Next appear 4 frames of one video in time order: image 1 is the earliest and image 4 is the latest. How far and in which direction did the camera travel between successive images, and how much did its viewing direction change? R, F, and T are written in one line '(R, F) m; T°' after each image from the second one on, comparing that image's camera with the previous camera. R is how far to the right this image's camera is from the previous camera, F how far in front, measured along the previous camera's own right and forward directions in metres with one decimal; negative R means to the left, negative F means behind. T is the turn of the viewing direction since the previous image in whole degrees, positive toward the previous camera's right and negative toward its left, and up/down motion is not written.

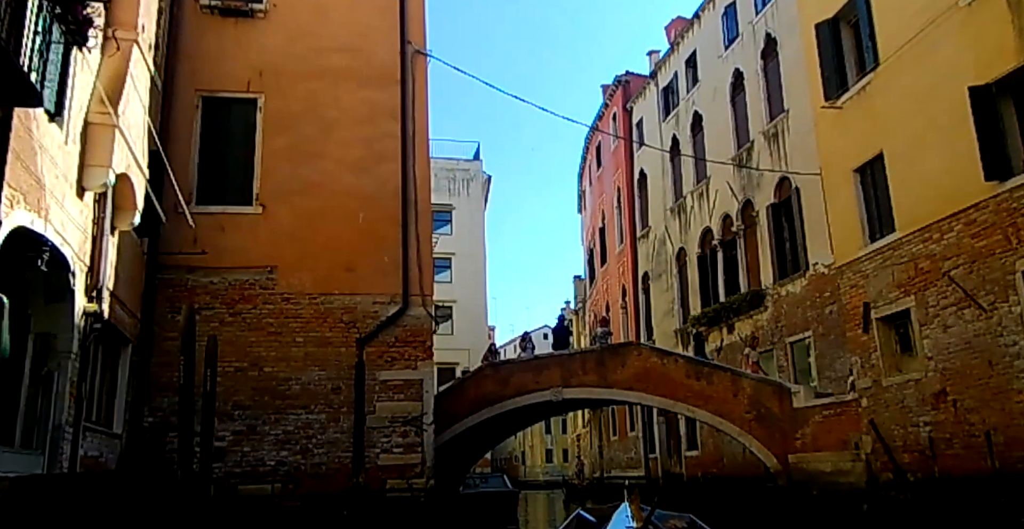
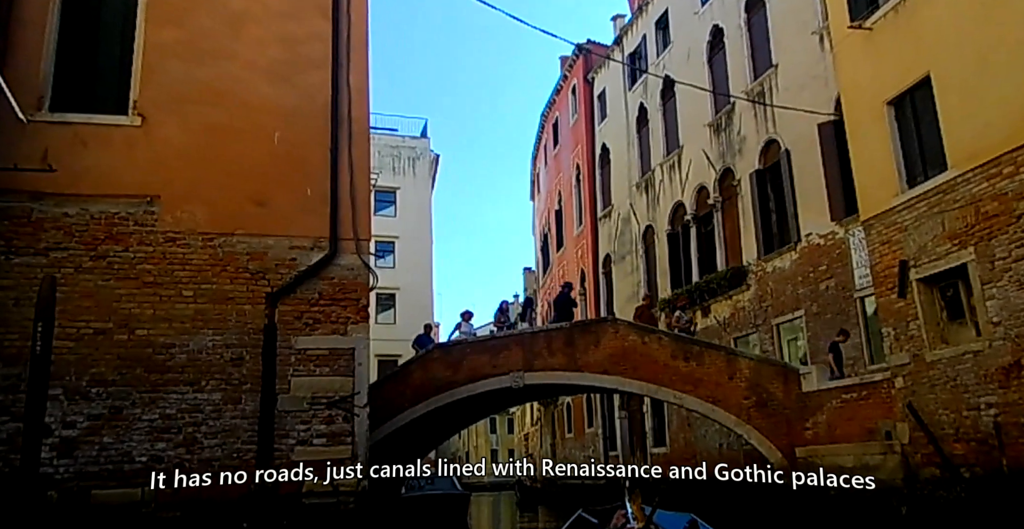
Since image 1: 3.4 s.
(-0.2, +2.5) m; +4°
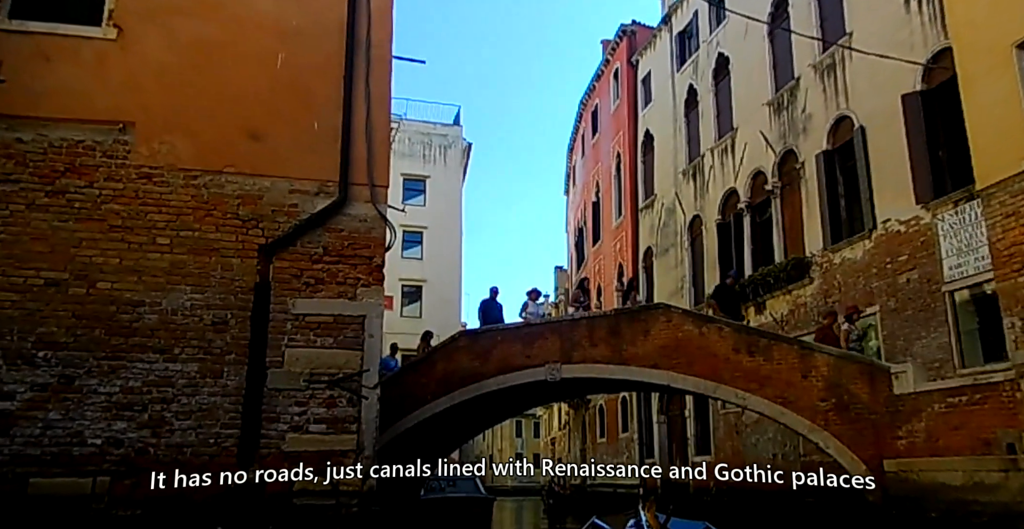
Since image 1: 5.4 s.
(-0.2, +1.6) m; -2°
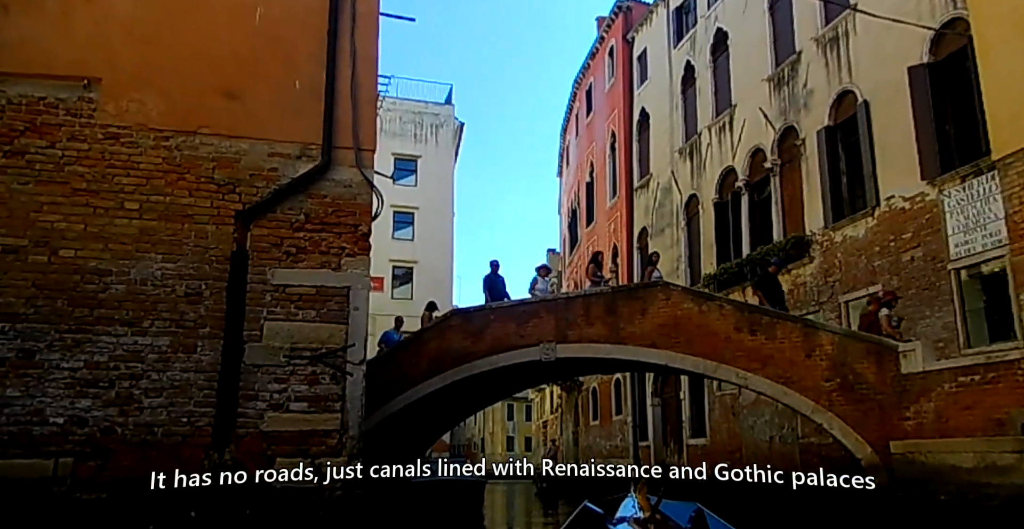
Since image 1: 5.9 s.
(0.0, +0.4) m; +1°
